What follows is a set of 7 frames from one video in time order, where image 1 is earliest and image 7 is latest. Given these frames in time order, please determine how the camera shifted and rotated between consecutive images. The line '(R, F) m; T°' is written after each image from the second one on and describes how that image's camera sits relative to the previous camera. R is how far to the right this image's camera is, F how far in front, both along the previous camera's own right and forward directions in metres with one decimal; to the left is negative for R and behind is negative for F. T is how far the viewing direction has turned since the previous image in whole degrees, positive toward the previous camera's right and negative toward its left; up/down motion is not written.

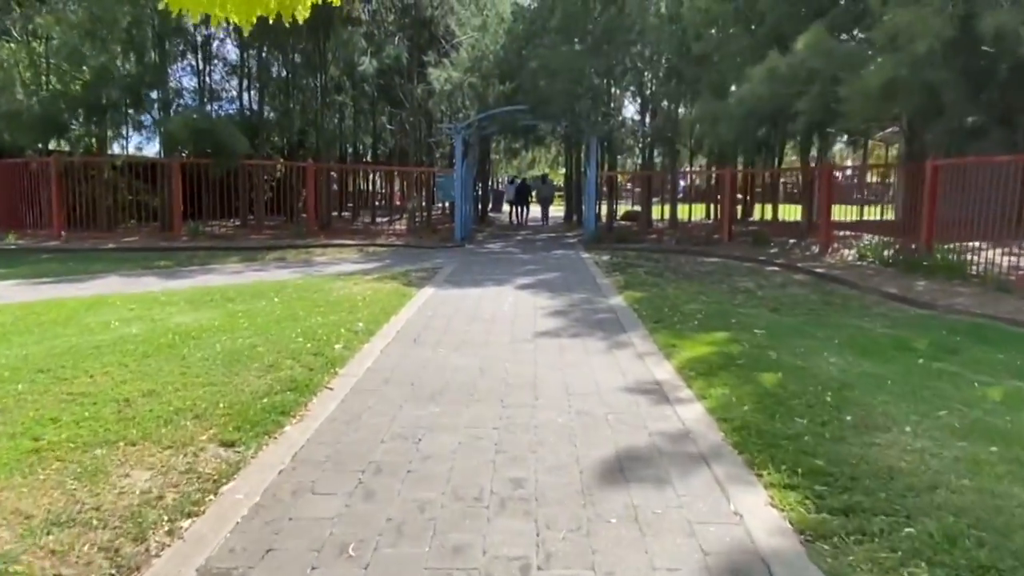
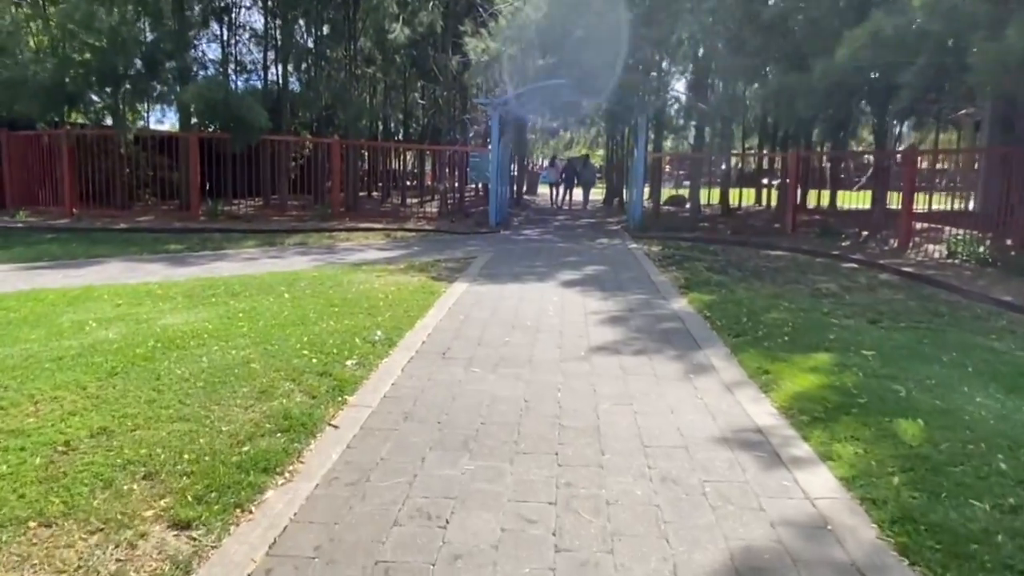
(-0.2, +1.5) m; -2°
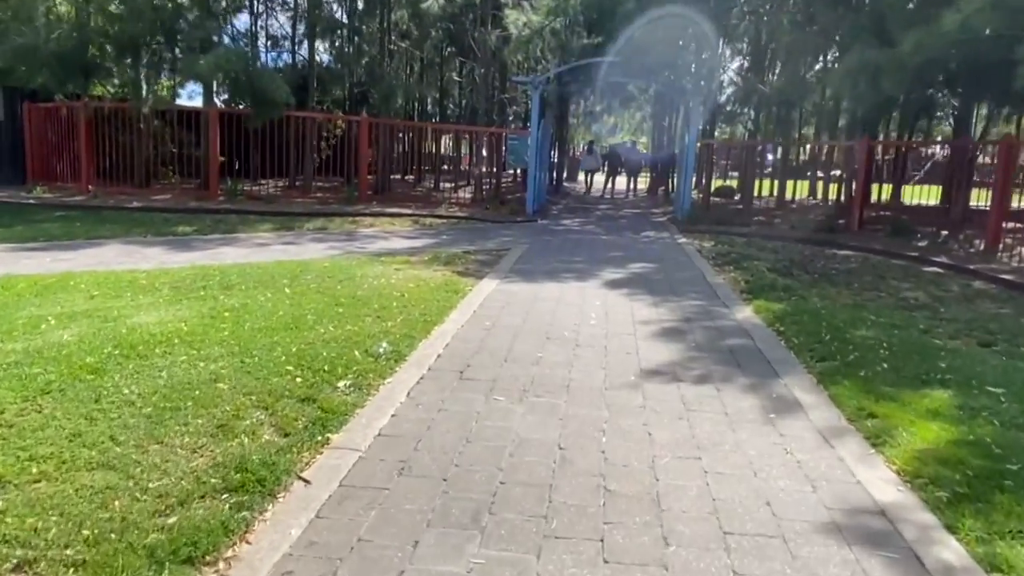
(0.0, +1.3) m; -3°
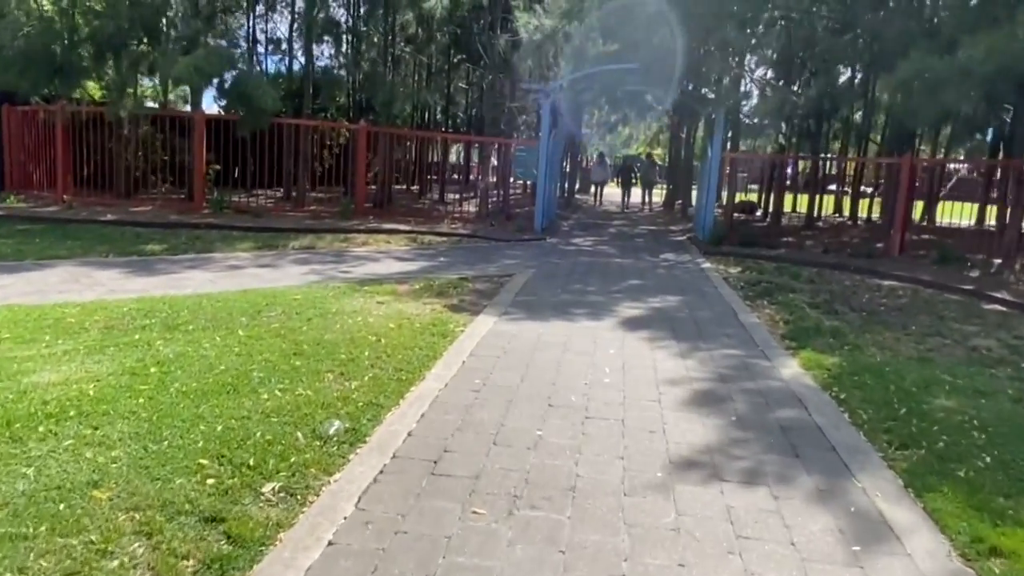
(+0.1, +1.3) m; -1°
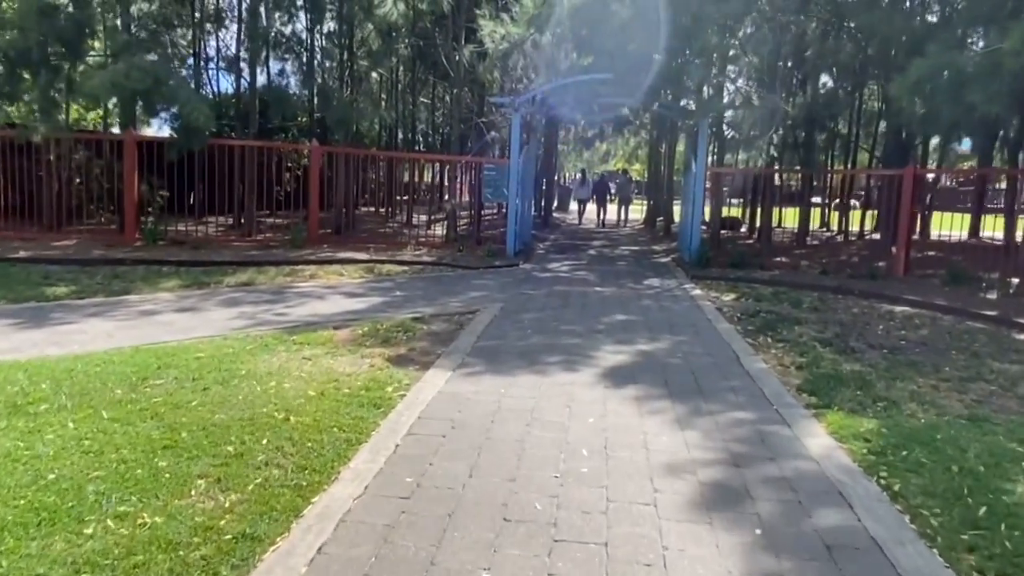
(+0.3, +1.5) m; +1°
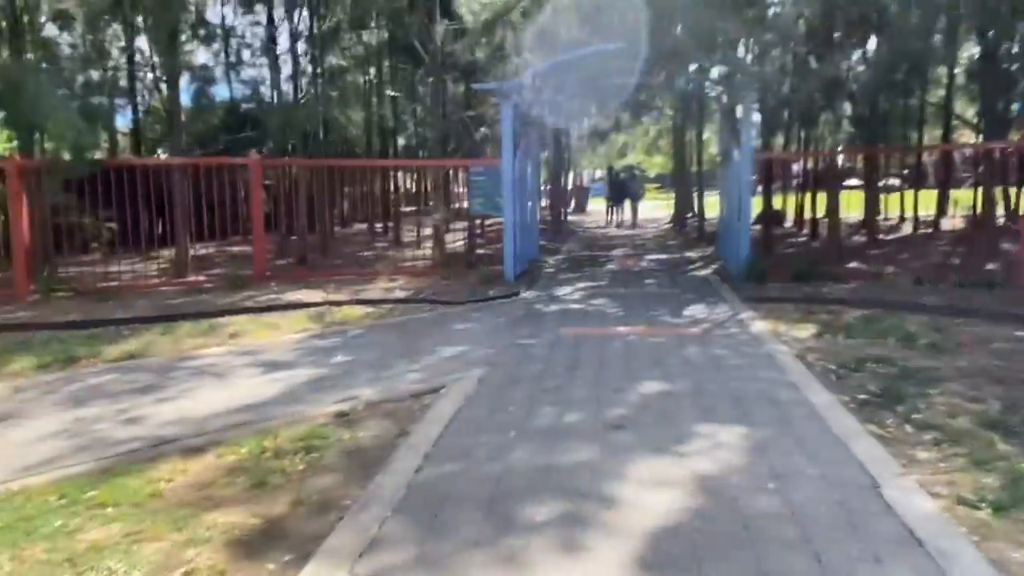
(+0.5, +3.2) m; -2°
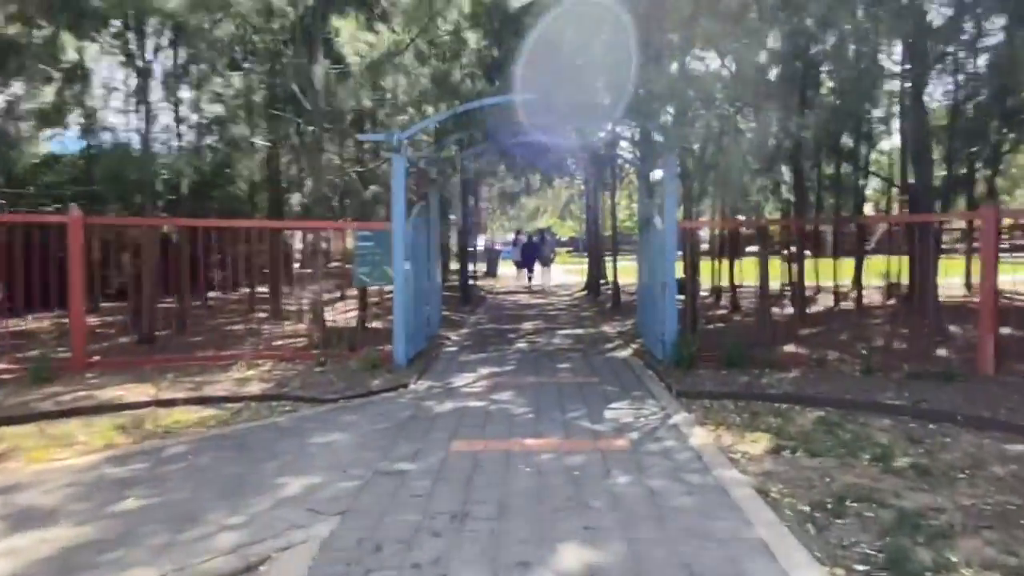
(+0.3, +1.9) m; +7°
